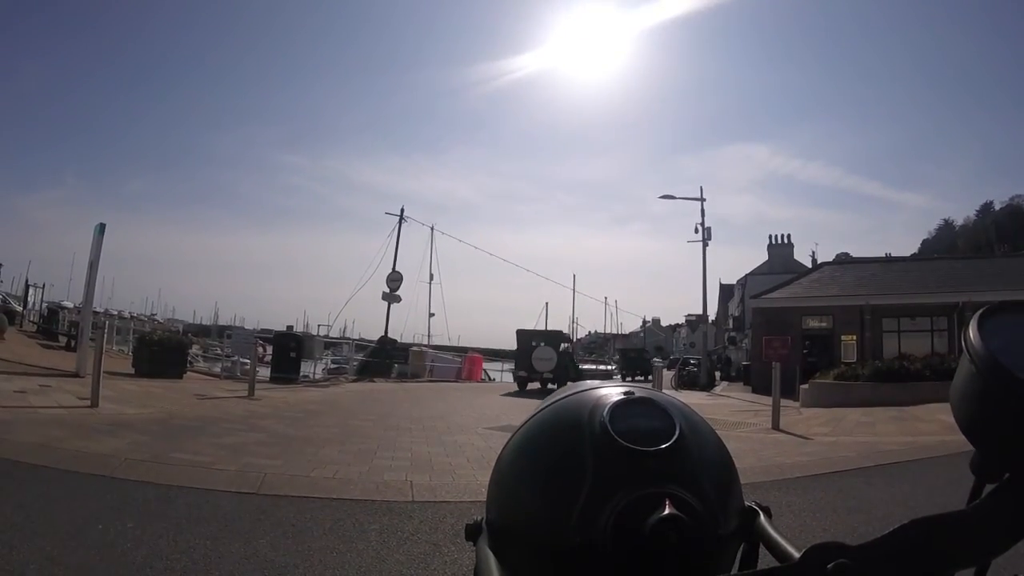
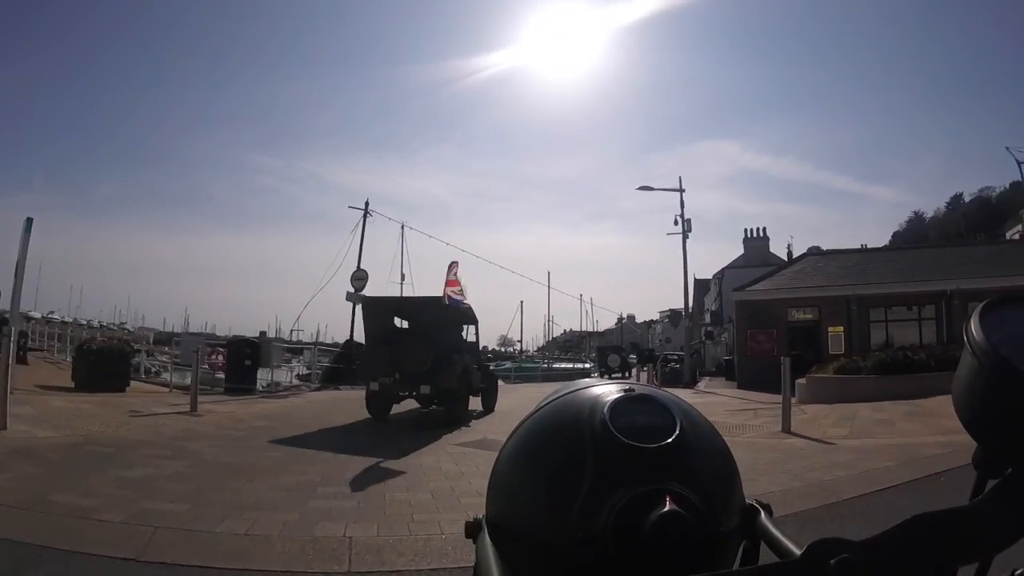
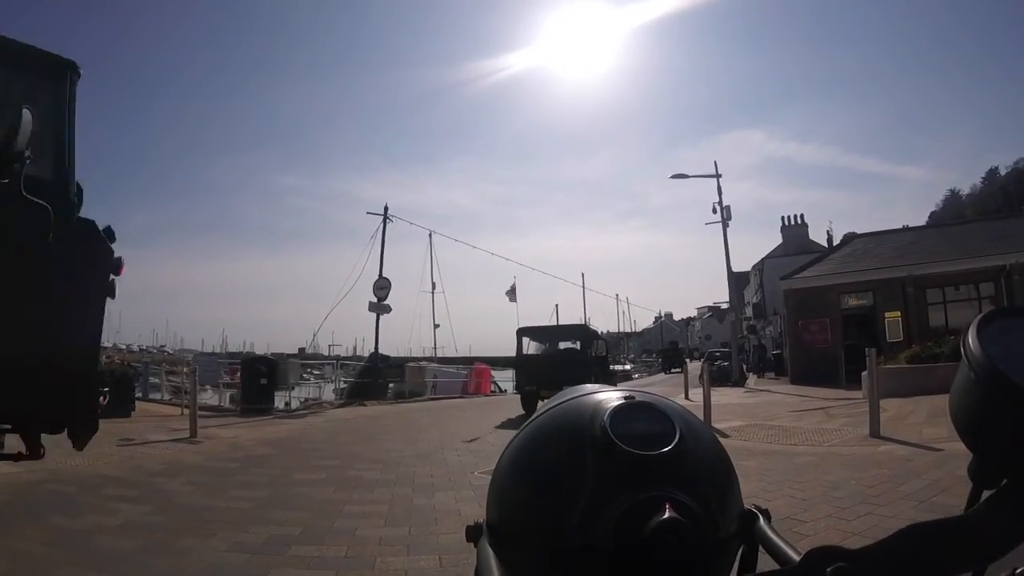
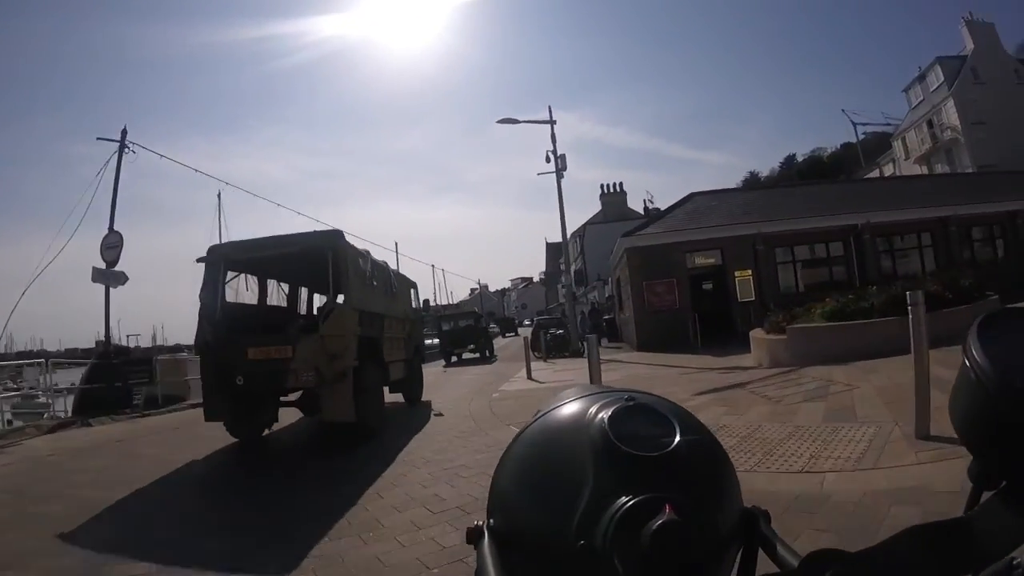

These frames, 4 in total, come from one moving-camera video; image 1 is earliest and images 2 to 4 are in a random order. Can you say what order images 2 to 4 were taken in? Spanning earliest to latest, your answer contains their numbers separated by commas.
2, 3, 4
